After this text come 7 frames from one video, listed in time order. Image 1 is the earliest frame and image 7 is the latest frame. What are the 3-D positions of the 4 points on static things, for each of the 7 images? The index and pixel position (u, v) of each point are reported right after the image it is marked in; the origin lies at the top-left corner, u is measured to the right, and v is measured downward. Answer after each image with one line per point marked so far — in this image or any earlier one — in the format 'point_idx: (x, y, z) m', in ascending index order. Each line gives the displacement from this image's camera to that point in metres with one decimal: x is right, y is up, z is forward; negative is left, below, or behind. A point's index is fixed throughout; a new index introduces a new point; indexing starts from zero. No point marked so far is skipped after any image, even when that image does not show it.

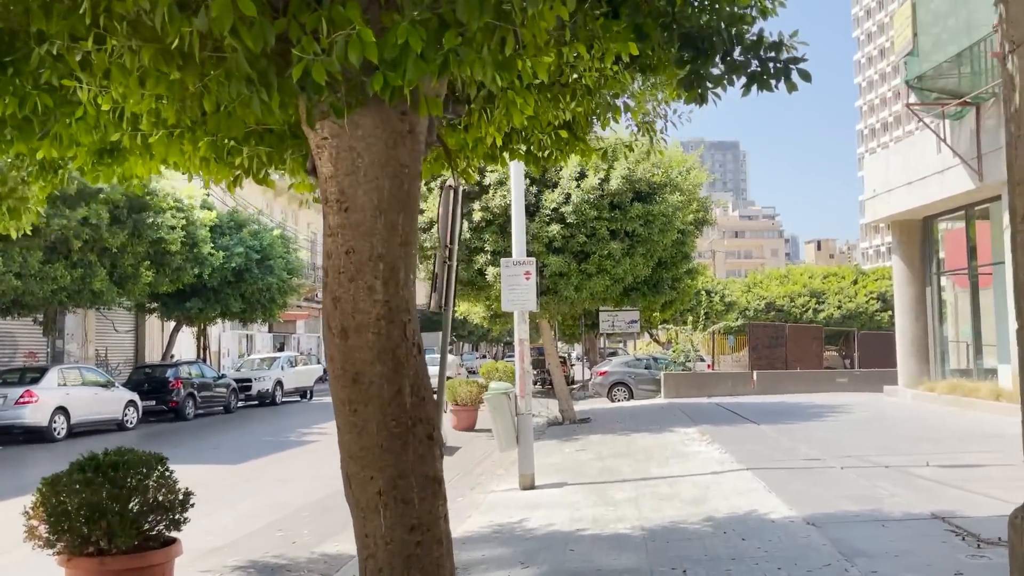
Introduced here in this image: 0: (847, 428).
0: (+5.3, -2.2, +13.2) m
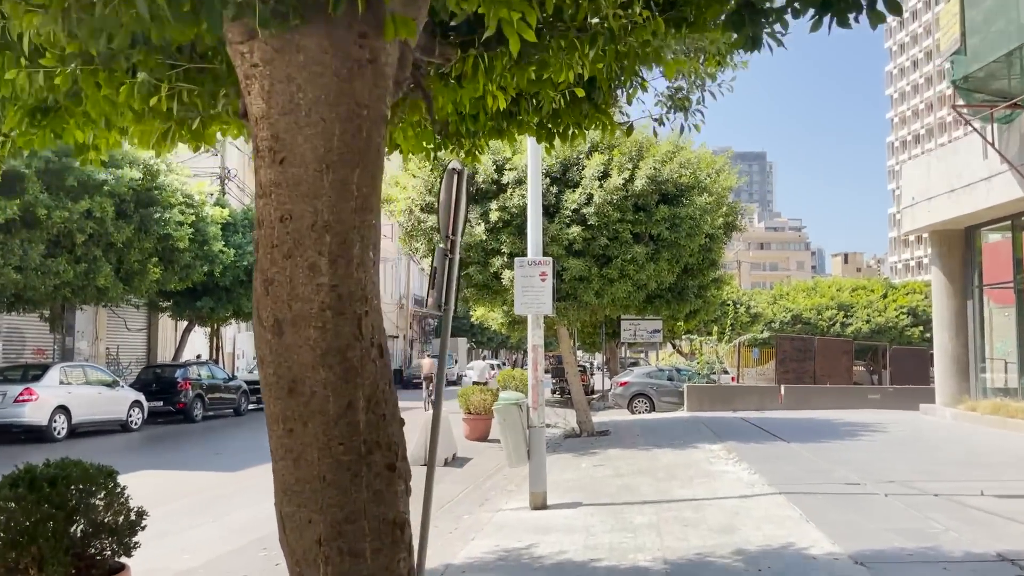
0: (+5.5, -2.4, +12.3) m
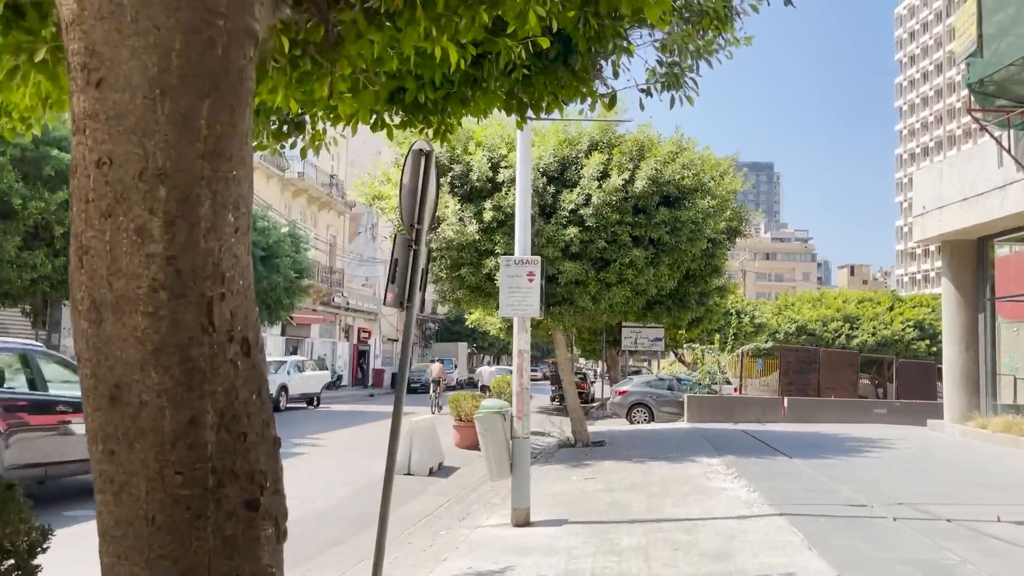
0: (+5.3, -2.5, +11.7) m
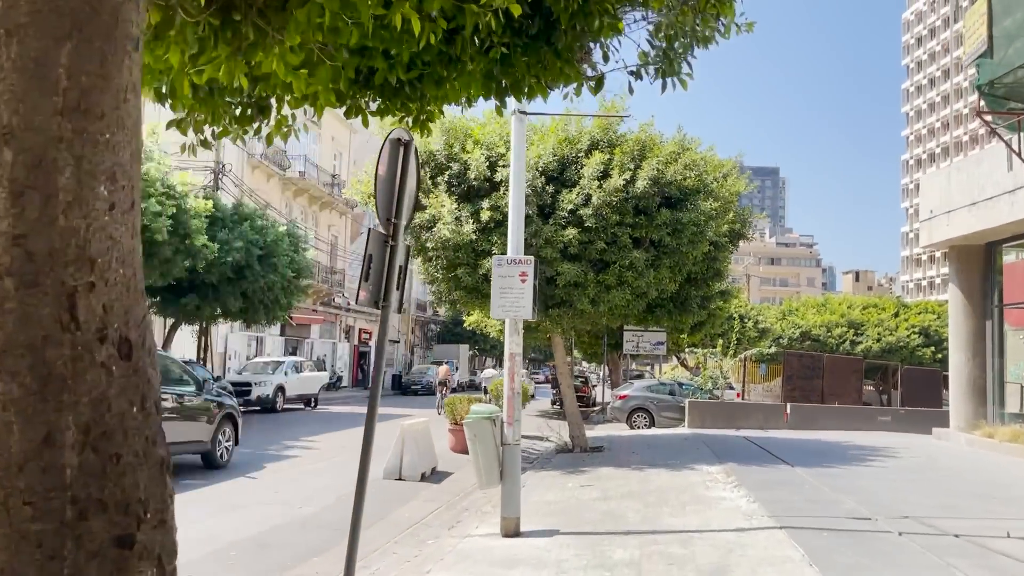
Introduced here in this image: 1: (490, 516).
0: (+5.2, -2.6, +11.3) m
1: (-0.2, -2.4, +8.9) m
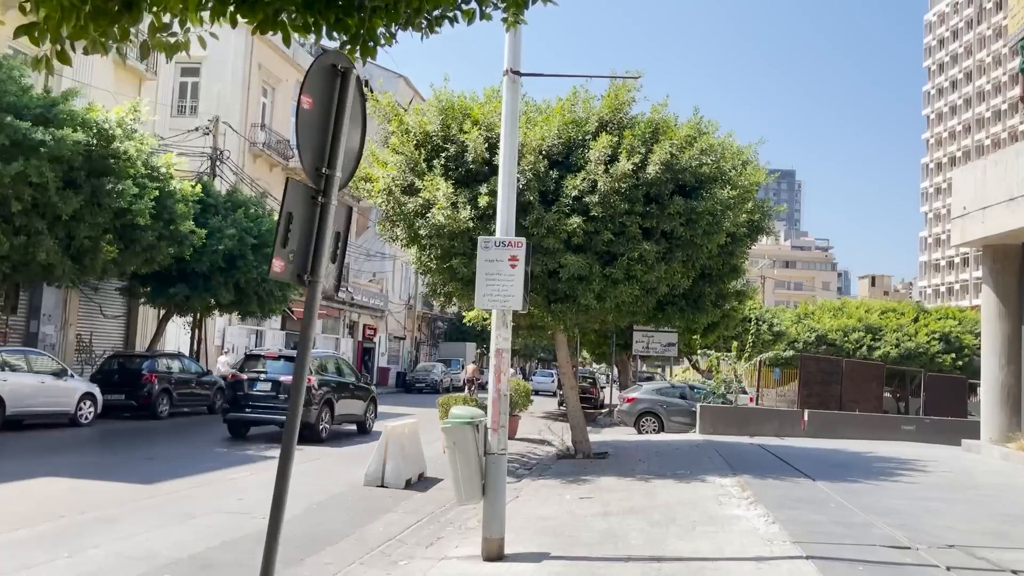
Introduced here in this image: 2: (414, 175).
0: (+5.2, -2.6, +10.2) m
1: (-0.4, -2.3, +7.8) m
2: (-1.5, +1.8, +12.9) m
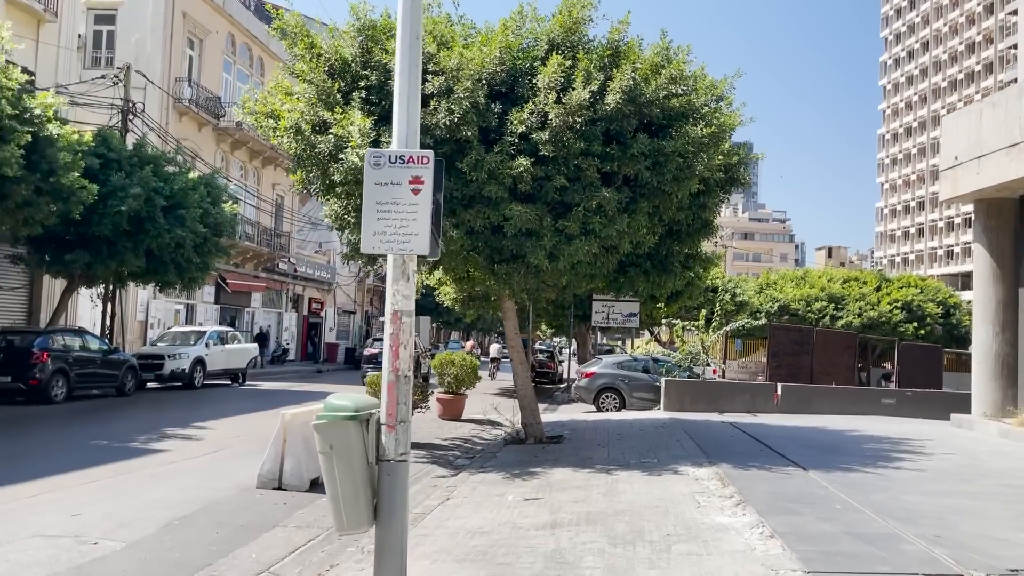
0: (+4.4, -2.0, +8.5) m
1: (-1.0, -1.9, +5.8) m
2: (-2.4, +2.3, +10.7) m
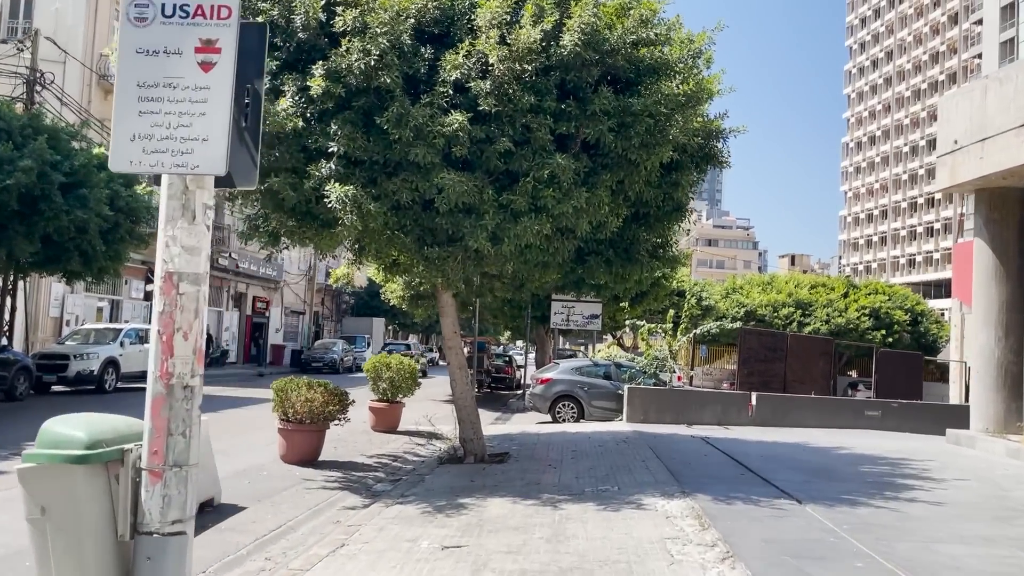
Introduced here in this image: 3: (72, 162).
0: (+3.8, -1.9, +6.7) m
1: (-1.5, -1.7, +3.8) m
2: (-3.0, +2.5, +8.6) m
3: (-8.8, +2.5, +16.6) m
